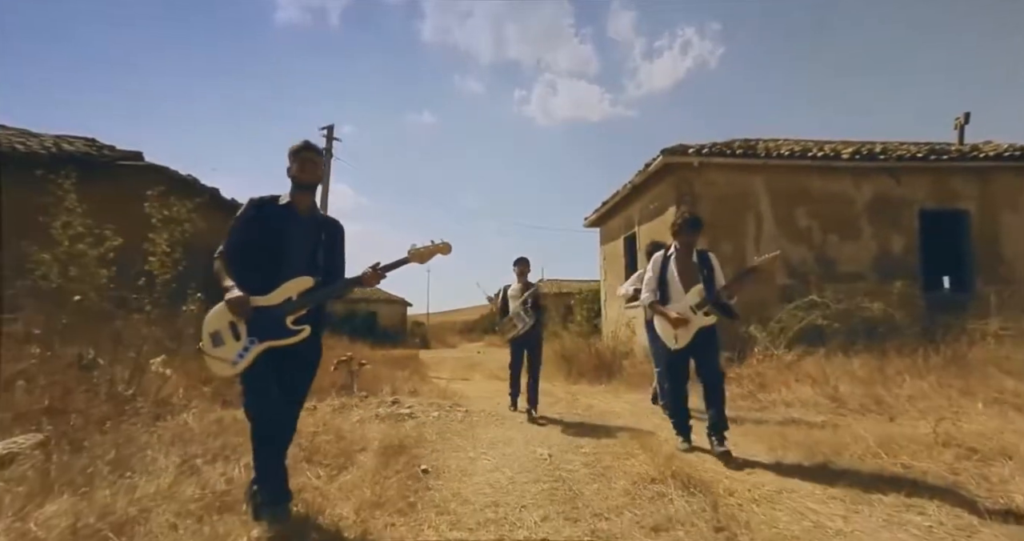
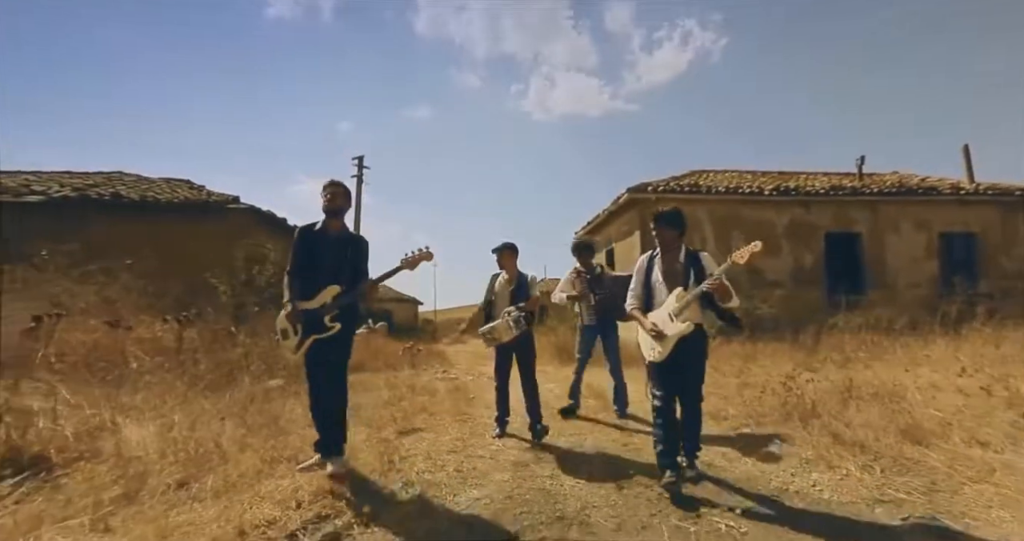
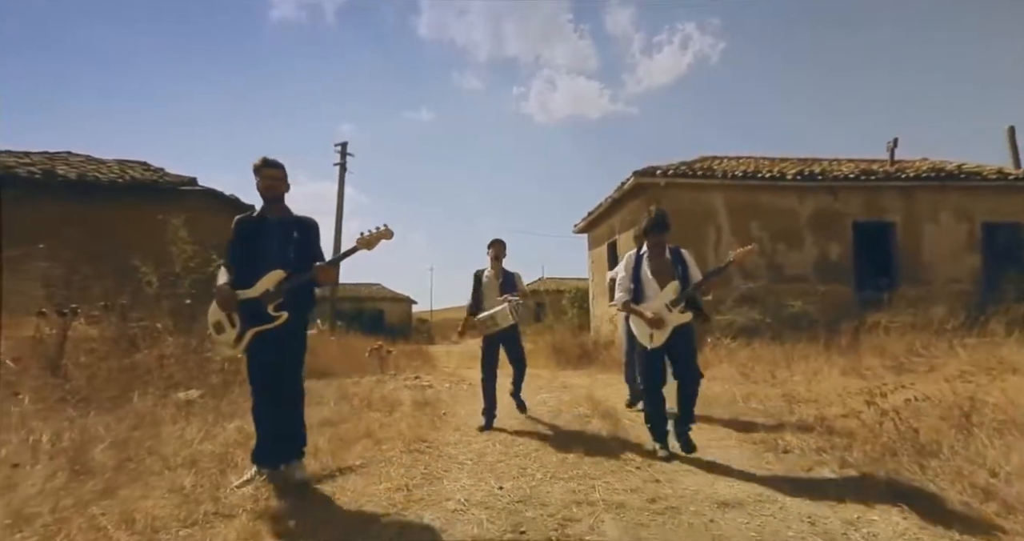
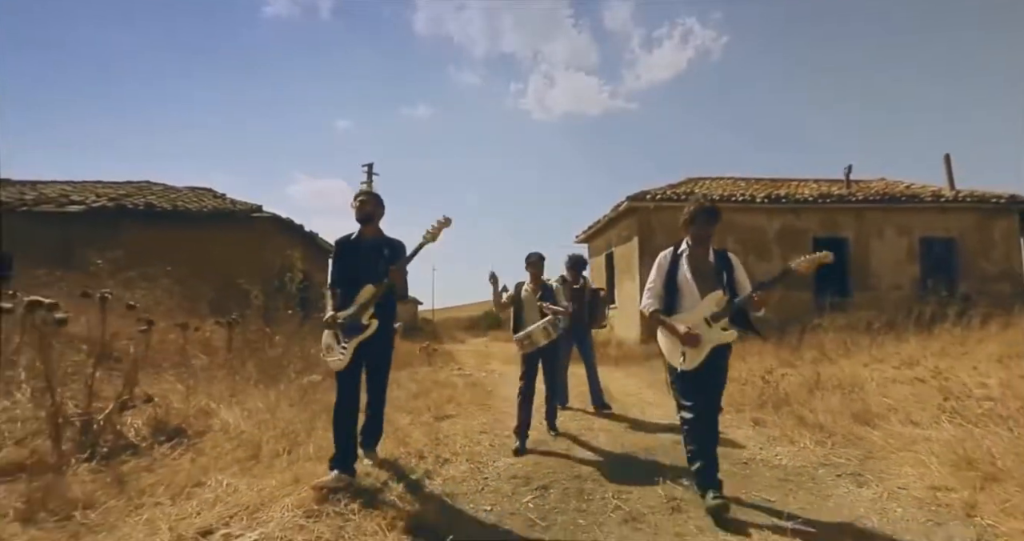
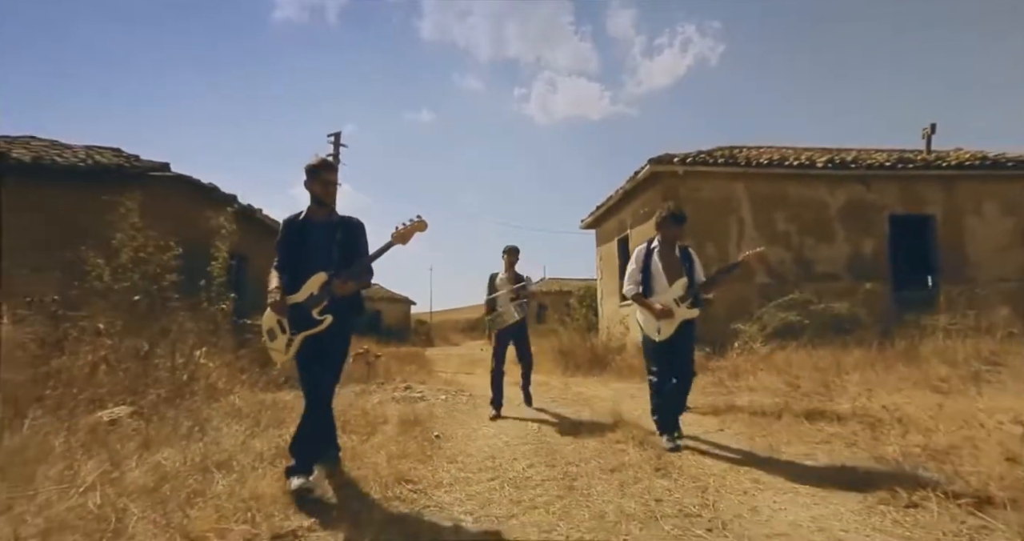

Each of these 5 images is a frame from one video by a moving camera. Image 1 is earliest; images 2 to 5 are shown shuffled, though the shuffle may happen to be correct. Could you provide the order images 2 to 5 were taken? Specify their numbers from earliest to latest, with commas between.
5, 3, 2, 4
